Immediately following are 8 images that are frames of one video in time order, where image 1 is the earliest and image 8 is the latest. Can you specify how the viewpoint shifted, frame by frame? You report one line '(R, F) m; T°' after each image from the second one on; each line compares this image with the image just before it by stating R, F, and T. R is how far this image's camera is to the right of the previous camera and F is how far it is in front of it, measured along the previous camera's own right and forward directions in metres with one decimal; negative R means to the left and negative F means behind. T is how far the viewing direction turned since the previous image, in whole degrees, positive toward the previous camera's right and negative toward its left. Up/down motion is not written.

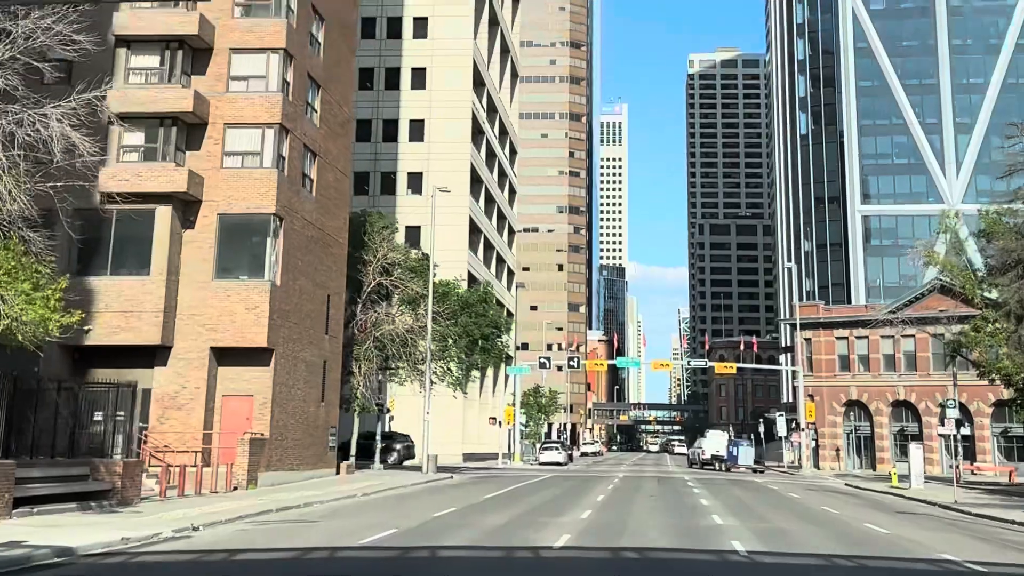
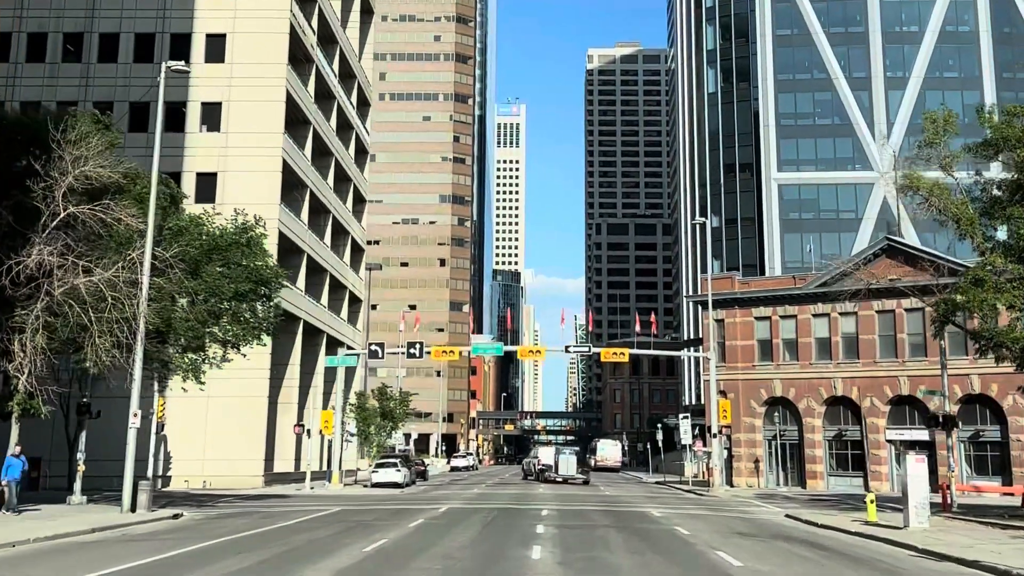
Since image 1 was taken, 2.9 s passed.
(+2.5, +14.1) m; +4°
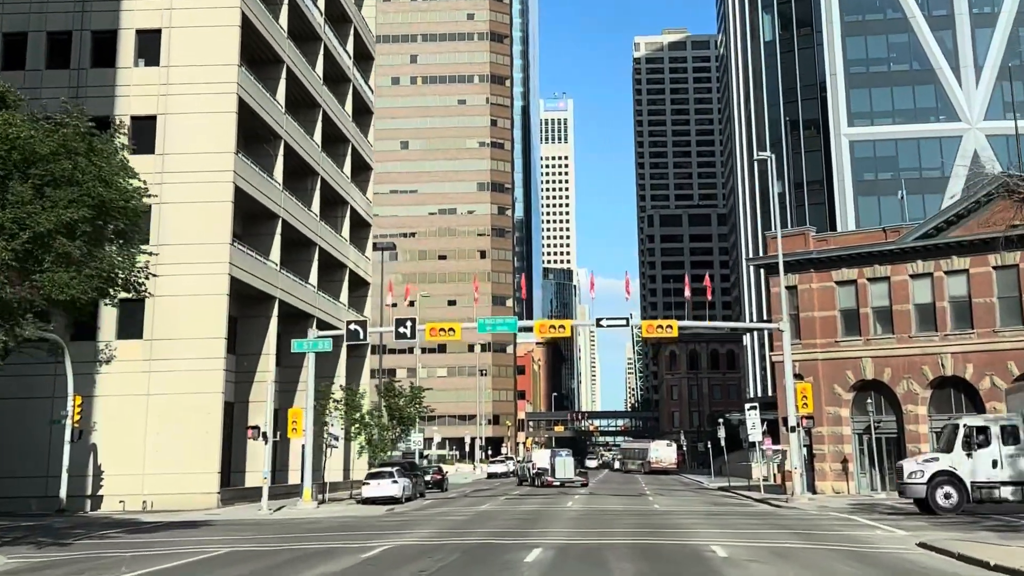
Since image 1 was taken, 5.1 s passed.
(+1.0, +9.4) m; -2°
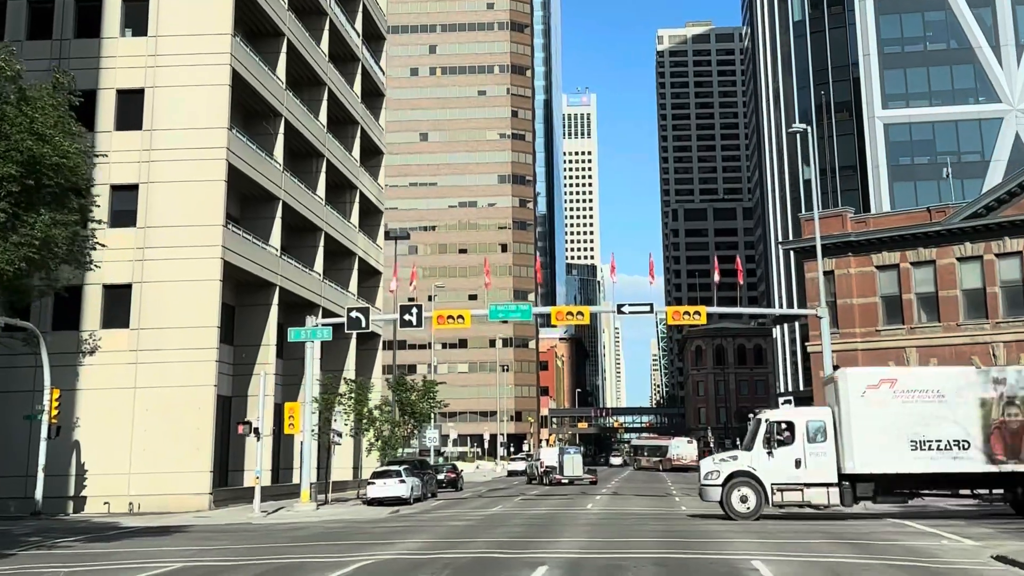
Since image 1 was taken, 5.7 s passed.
(+0.2, +2.6) m; -1°
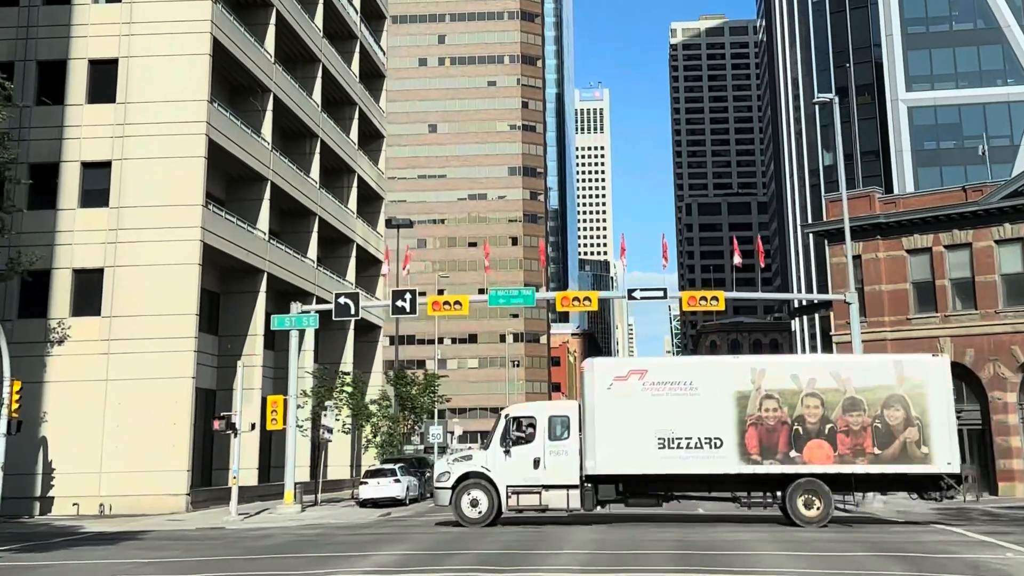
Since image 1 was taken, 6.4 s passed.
(+0.2, +2.5) m; -1°
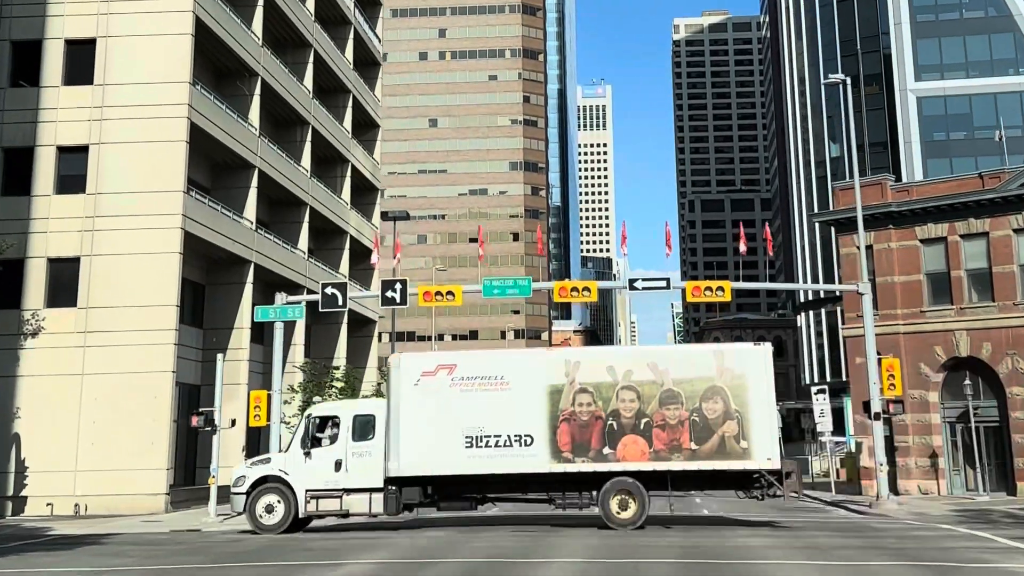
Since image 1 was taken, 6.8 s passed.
(+0.1, +1.4) m; 0°
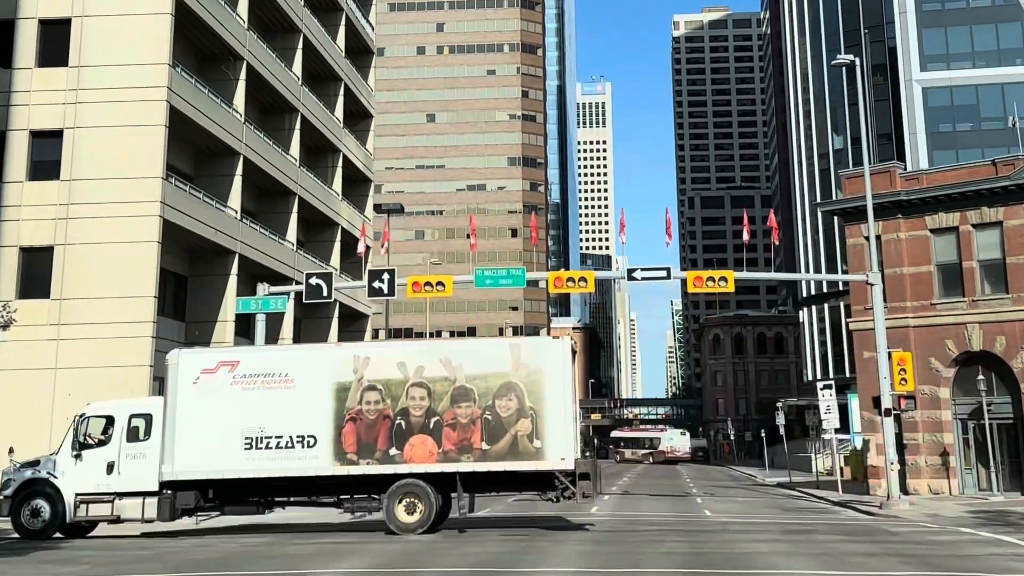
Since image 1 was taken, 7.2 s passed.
(+0.1, +1.3) m; 0°
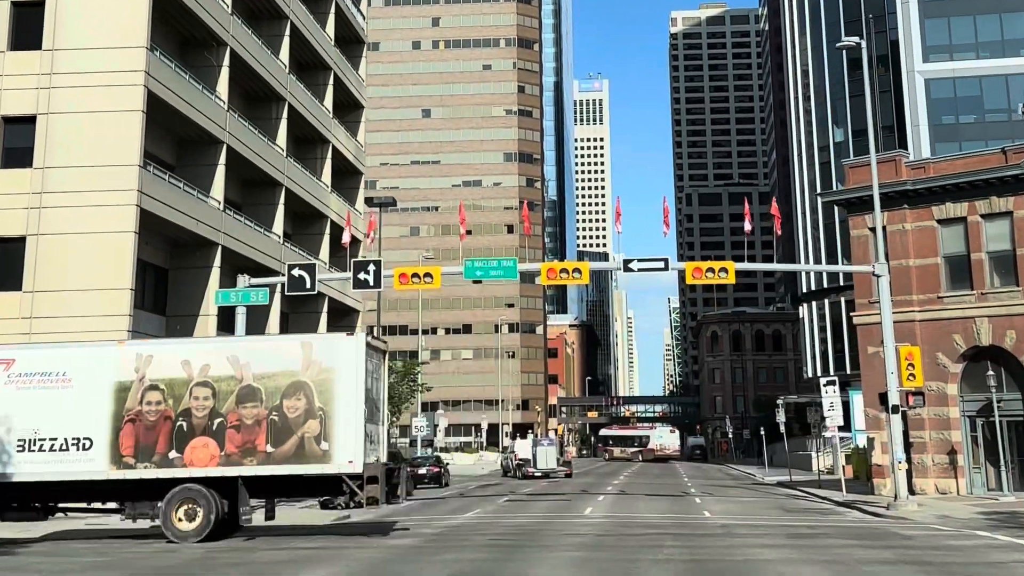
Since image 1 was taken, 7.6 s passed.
(+0.1, +1.1) m; 0°
